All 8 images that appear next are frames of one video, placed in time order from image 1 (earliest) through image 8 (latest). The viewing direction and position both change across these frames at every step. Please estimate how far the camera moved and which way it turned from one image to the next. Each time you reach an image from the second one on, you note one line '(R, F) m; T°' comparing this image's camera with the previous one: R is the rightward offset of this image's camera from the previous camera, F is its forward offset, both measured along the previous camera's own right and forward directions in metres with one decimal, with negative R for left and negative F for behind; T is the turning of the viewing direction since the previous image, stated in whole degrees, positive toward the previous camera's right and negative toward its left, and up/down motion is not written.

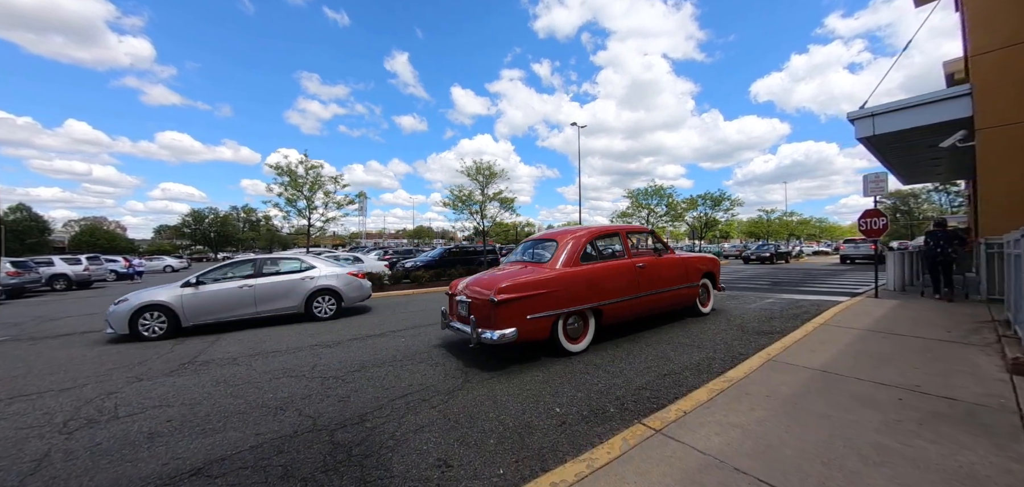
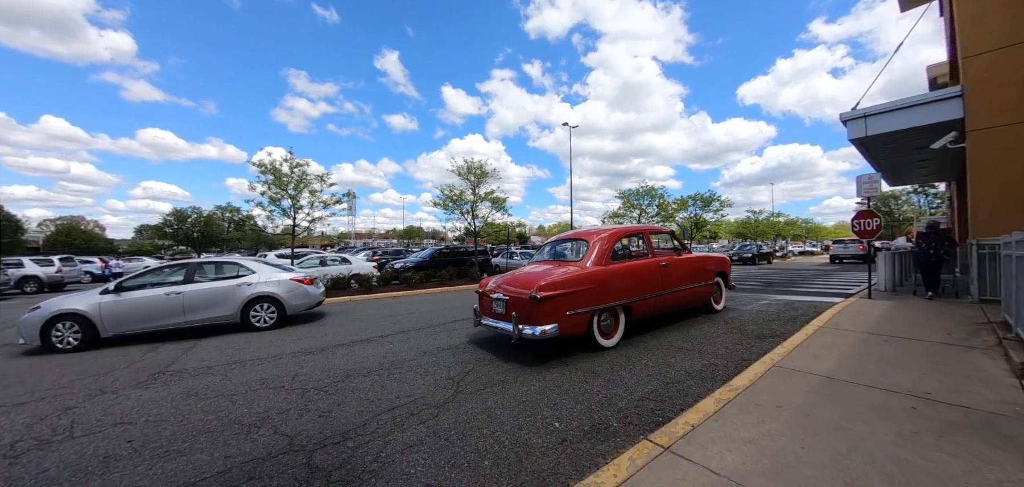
(0.0, +0.2) m; +2°
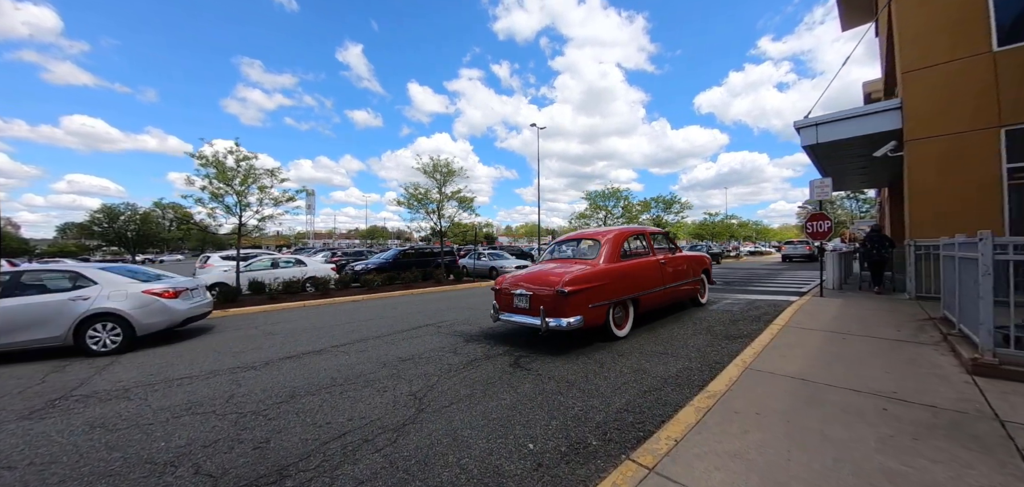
(0.0, +0.3) m; +5°
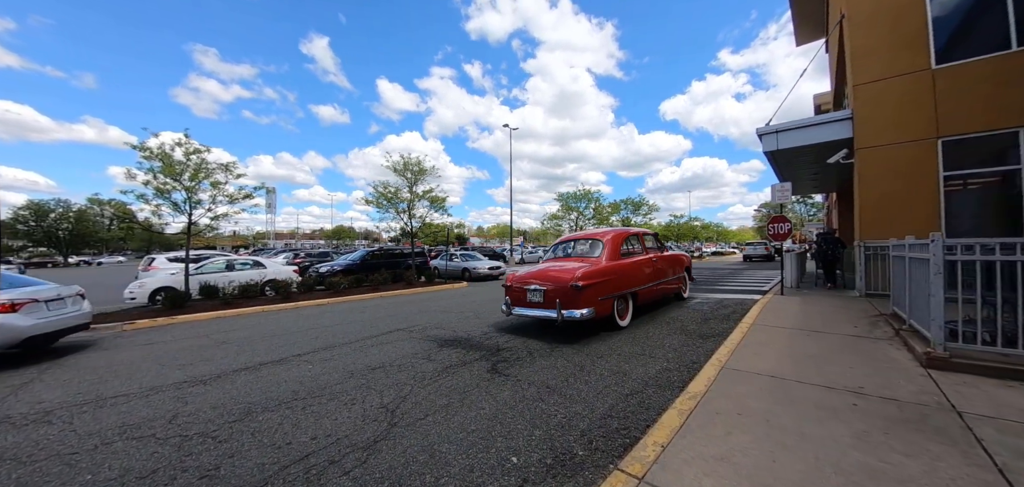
(-0.1, +0.1) m; +5°
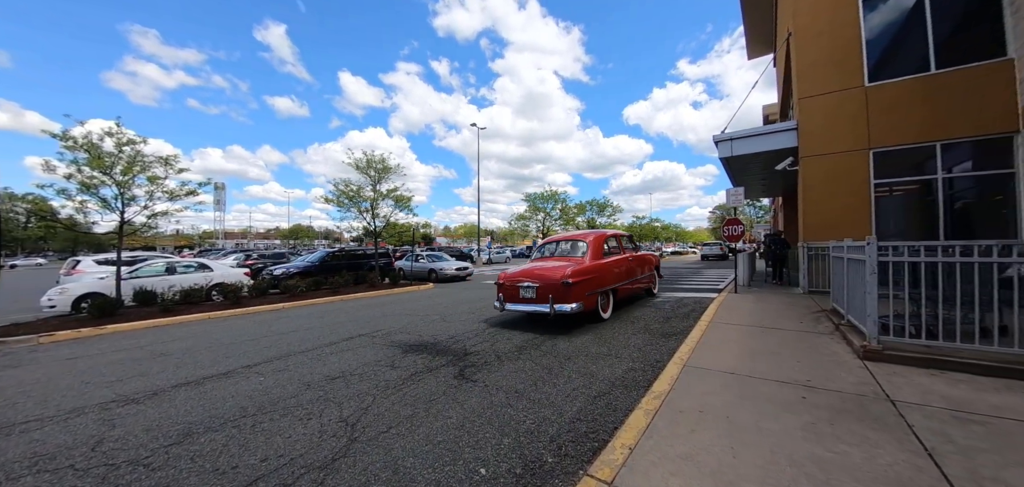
(0.0, +0.1) m; +5°
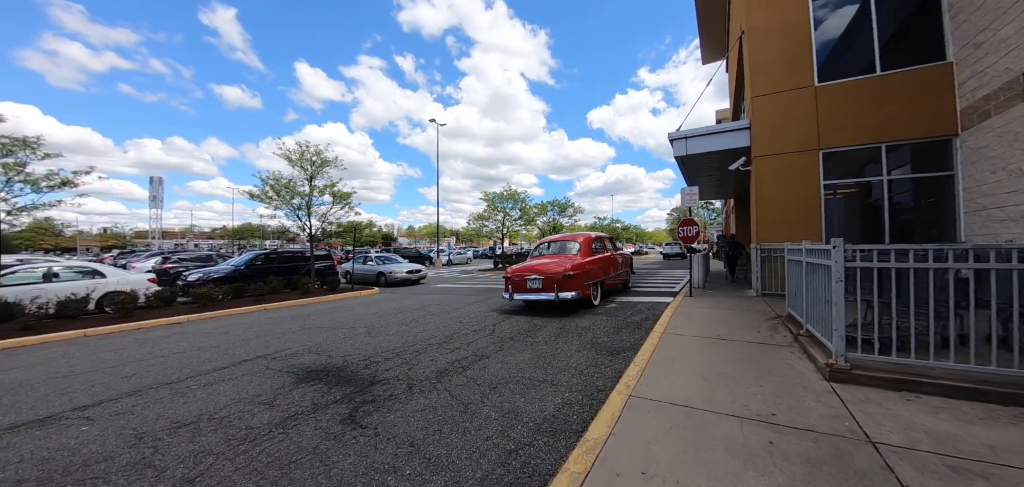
(+0.6, +0.8) m; +6°
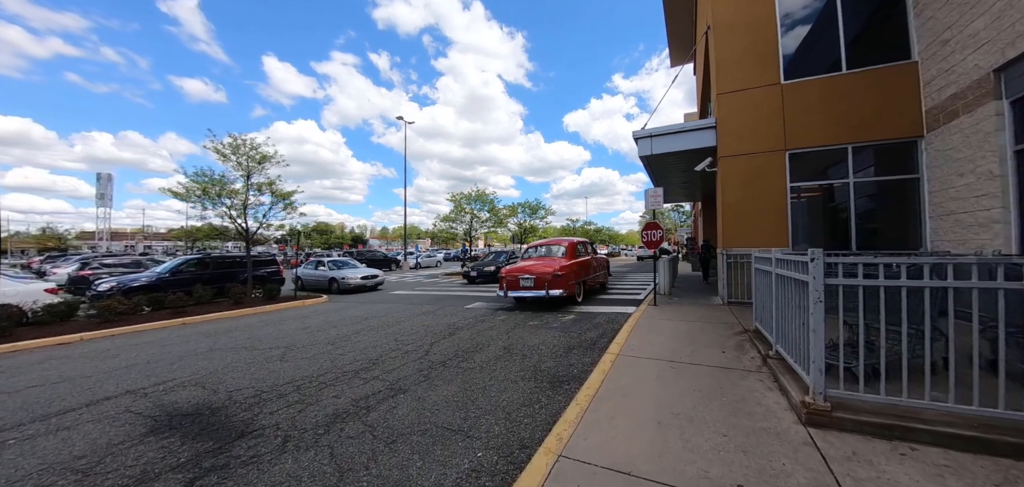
(+0.6, +0.8) m; +4°
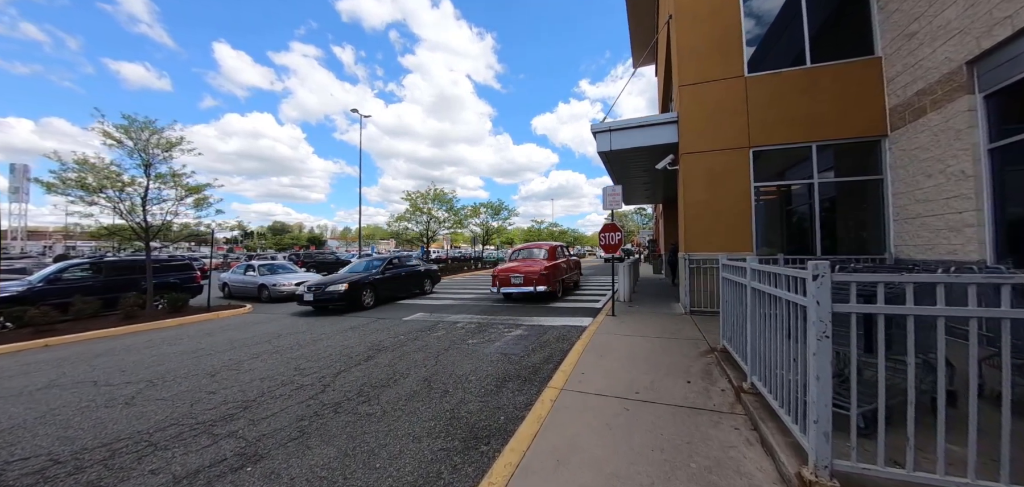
(+0.5, +0.9) m; +5°
